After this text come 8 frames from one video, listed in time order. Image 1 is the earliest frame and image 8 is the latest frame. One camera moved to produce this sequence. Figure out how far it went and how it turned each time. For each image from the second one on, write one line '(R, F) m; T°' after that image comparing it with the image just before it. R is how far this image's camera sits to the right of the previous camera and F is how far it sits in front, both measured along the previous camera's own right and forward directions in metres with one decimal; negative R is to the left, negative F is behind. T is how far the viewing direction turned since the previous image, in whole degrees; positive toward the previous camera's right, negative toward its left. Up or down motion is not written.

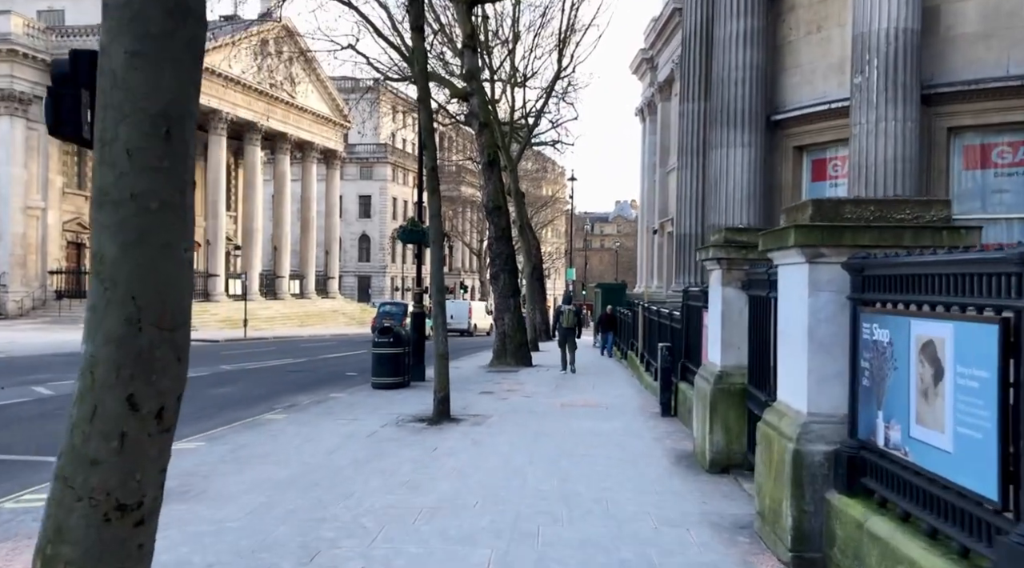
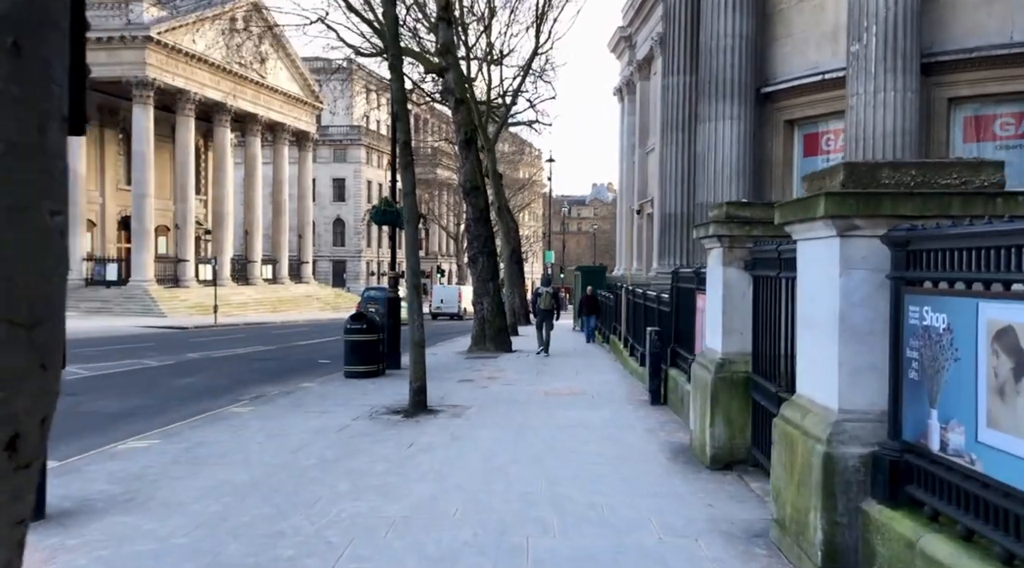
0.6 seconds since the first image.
(-0.1, +0.8) m; +2°
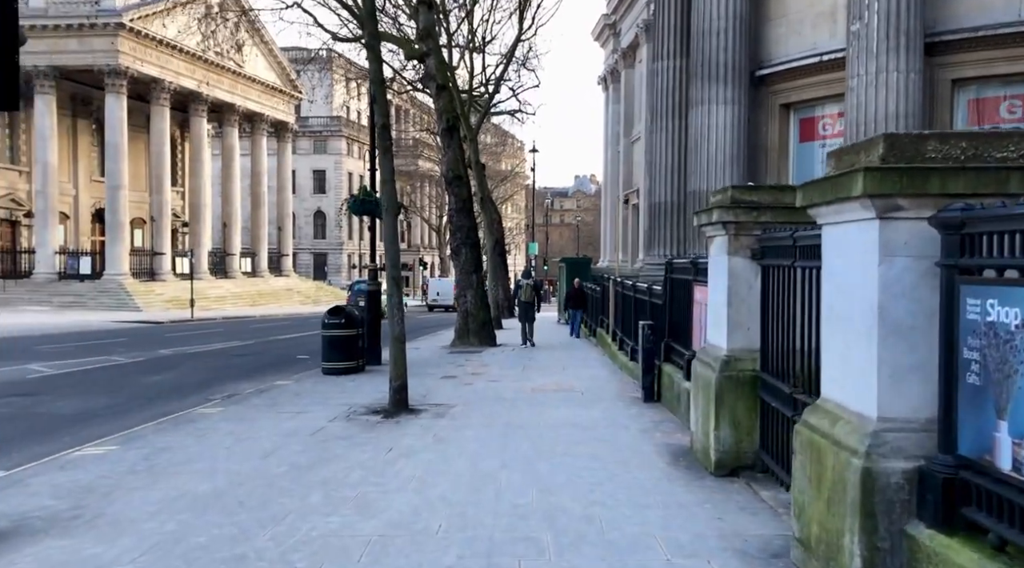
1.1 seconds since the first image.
(0.0, +0.7) m; +1°
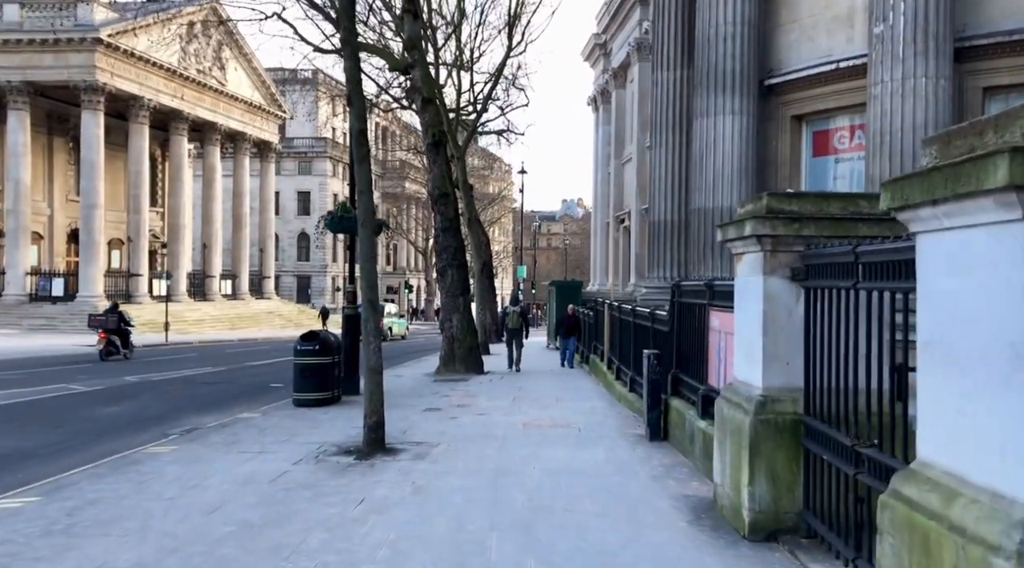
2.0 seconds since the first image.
(-0.1, +1.3) m; +1°
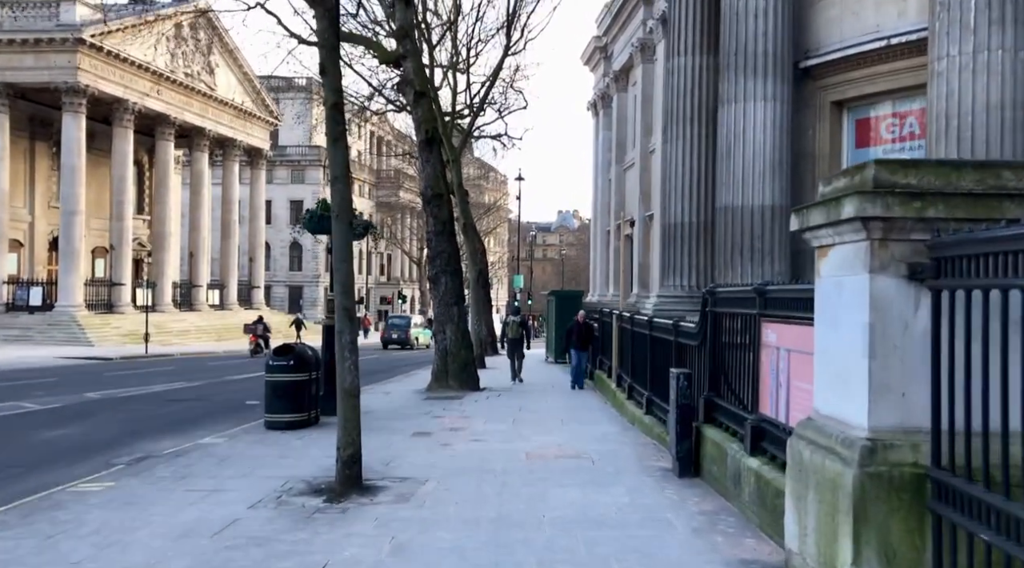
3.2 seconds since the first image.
(-0.1, +1.8) m; 0°
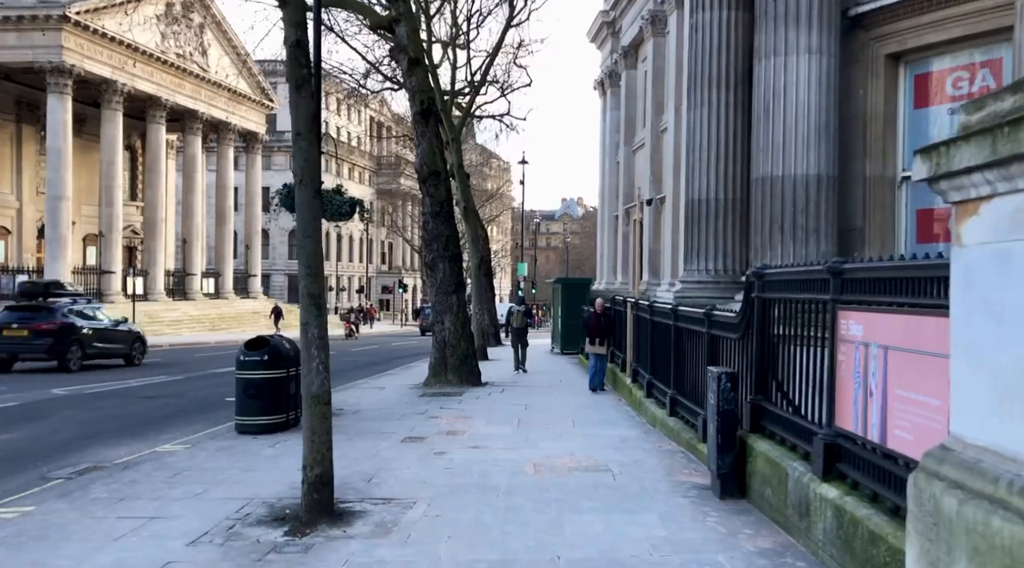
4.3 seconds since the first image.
(0.0, +1.7) m; 0°
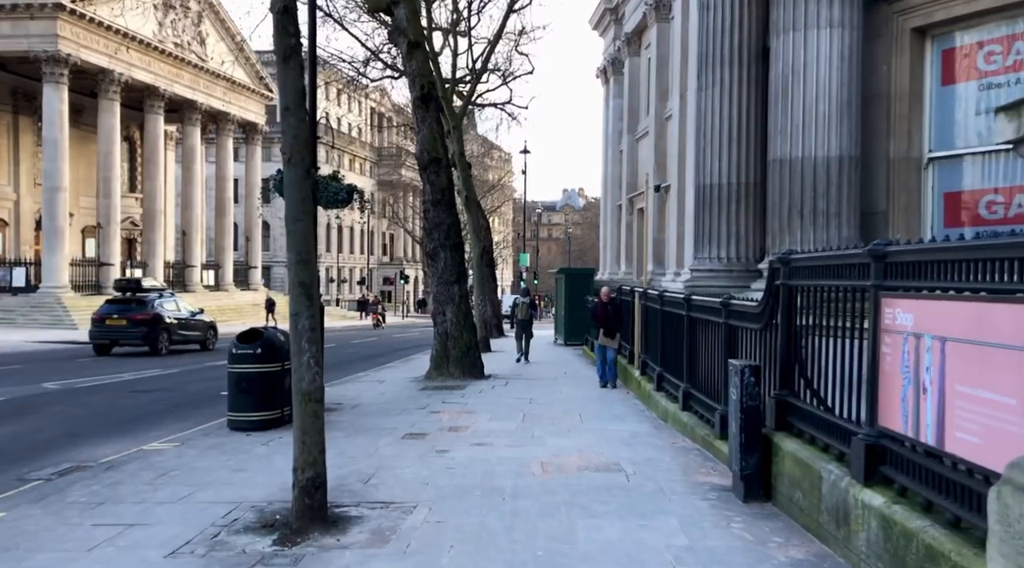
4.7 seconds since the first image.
(0.0, +0.6) m; 0°
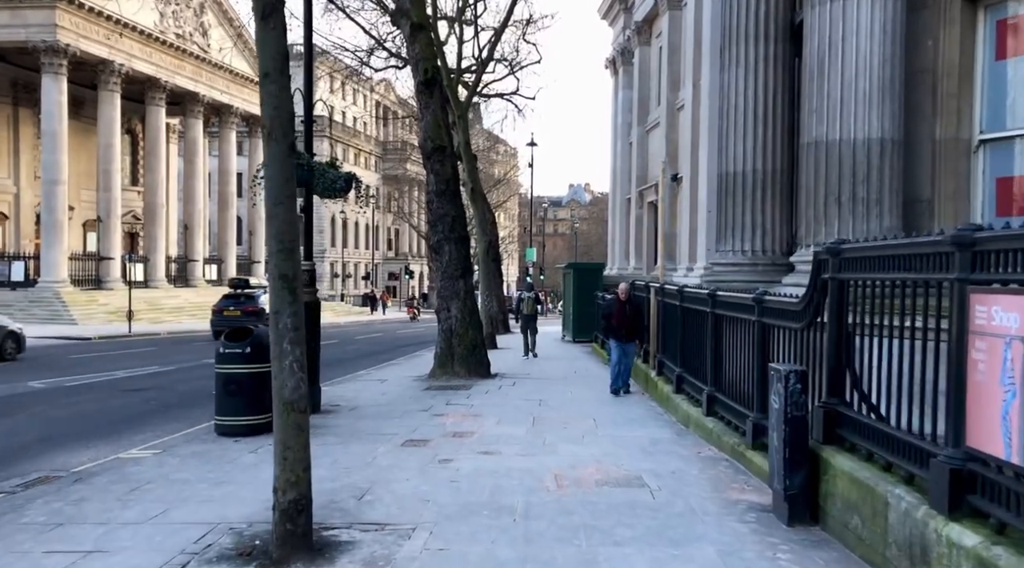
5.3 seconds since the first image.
(-0.1, +0.9) m; 0°
